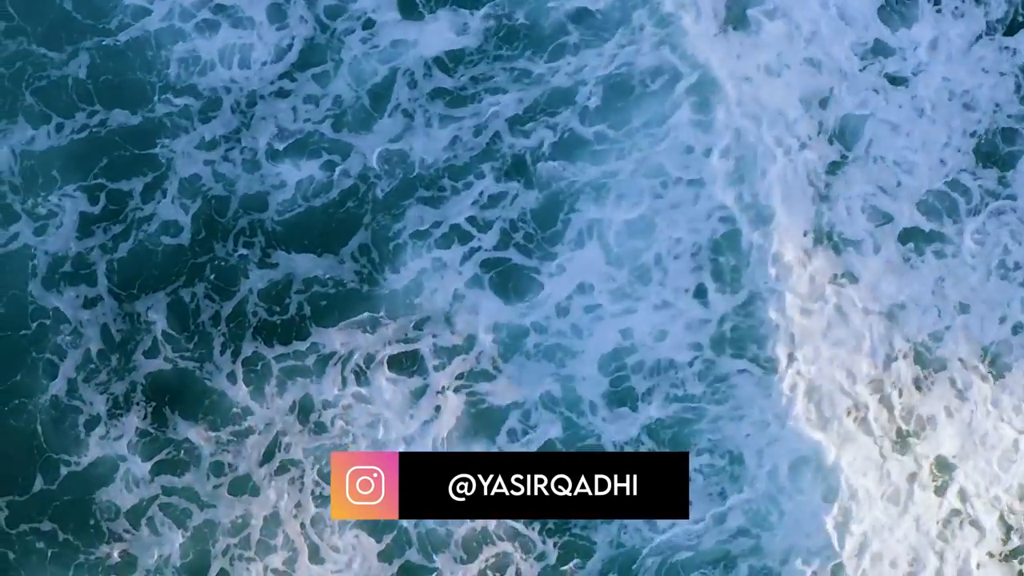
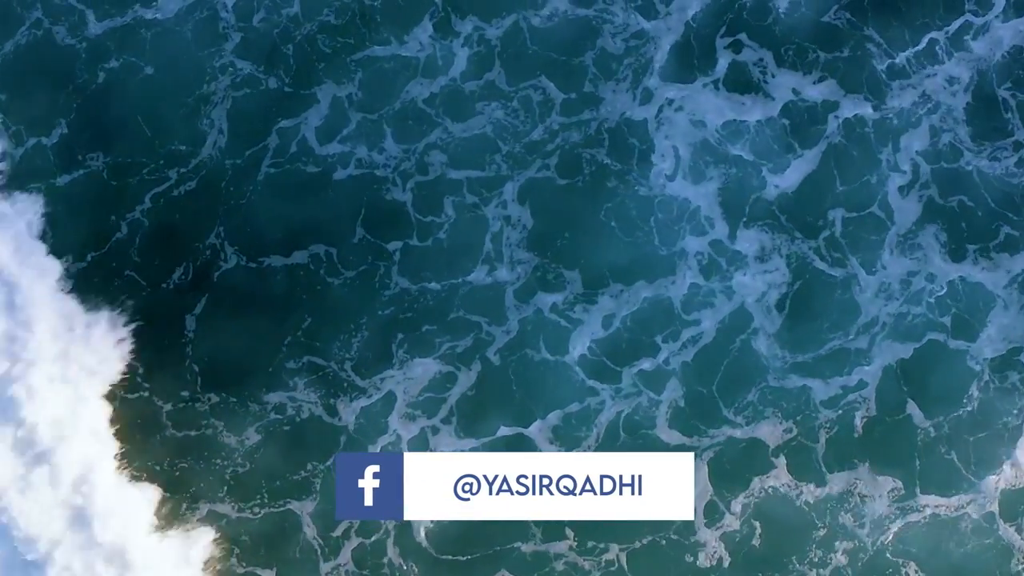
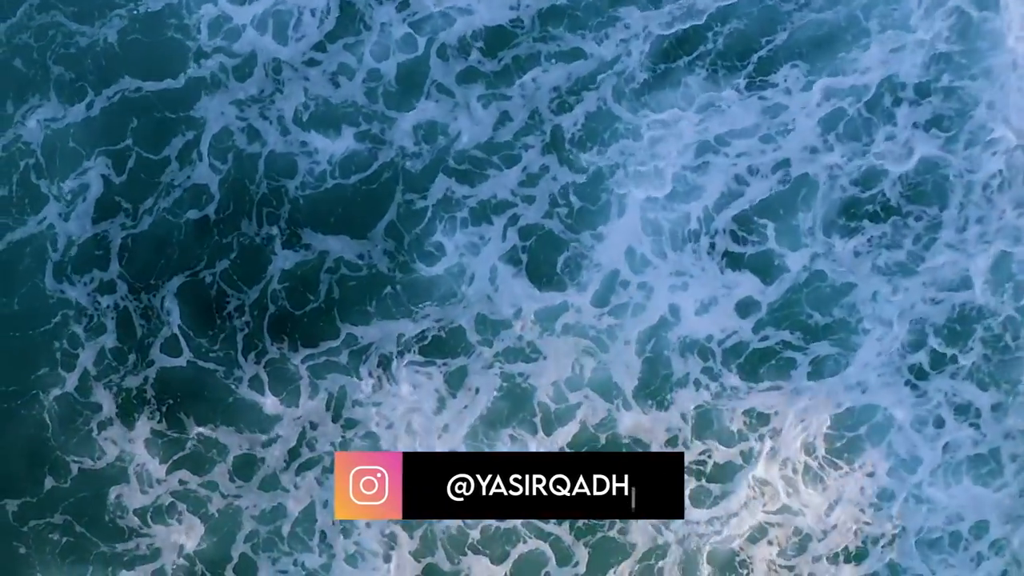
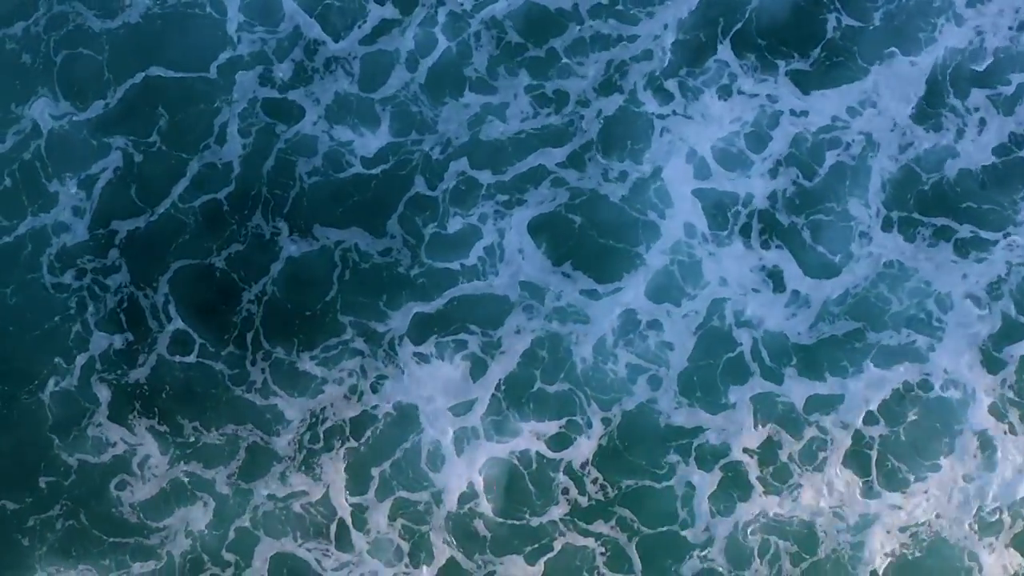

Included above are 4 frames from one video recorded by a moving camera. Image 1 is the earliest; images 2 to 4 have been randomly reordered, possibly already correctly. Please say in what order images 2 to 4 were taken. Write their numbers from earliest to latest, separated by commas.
3, 4, 2
